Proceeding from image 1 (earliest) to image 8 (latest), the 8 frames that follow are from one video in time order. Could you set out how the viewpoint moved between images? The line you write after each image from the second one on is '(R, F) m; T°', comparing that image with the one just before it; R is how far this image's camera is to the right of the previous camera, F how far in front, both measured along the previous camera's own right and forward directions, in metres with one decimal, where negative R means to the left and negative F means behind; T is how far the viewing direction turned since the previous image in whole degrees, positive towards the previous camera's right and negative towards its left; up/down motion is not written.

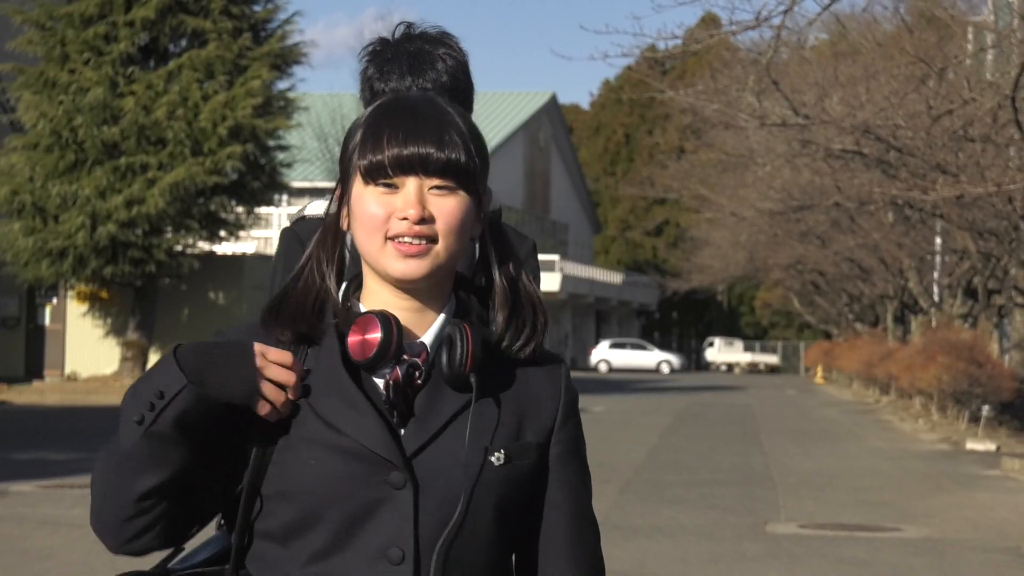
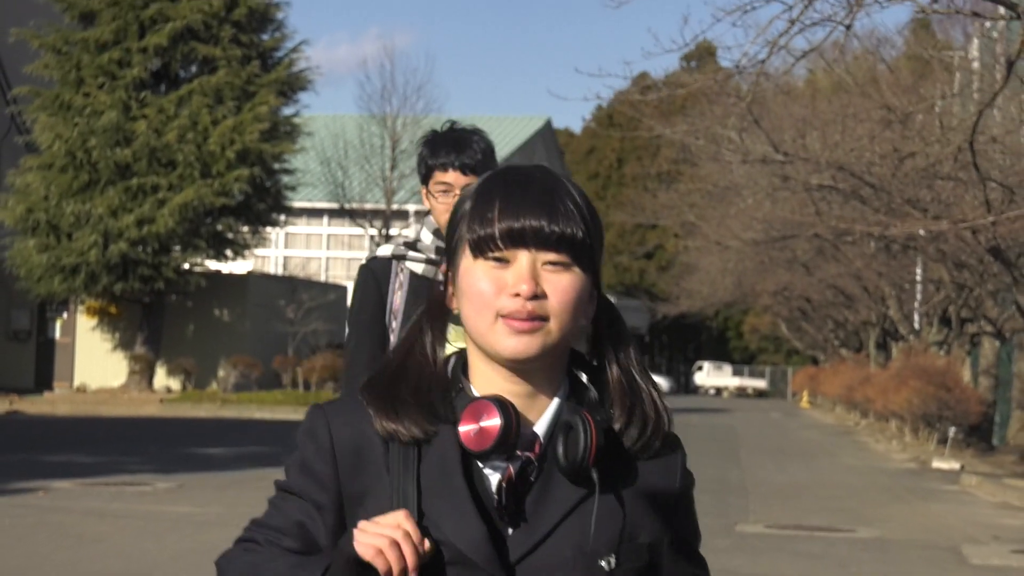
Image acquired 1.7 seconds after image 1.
(-0.1, -1.2) m; 0°
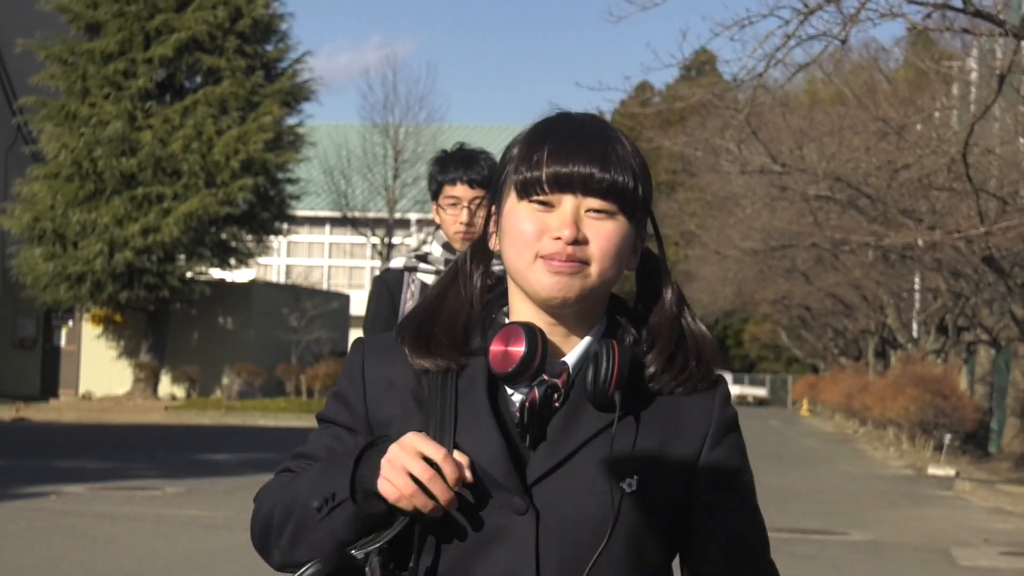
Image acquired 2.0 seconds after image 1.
(0.0, -0.3) m; 0°
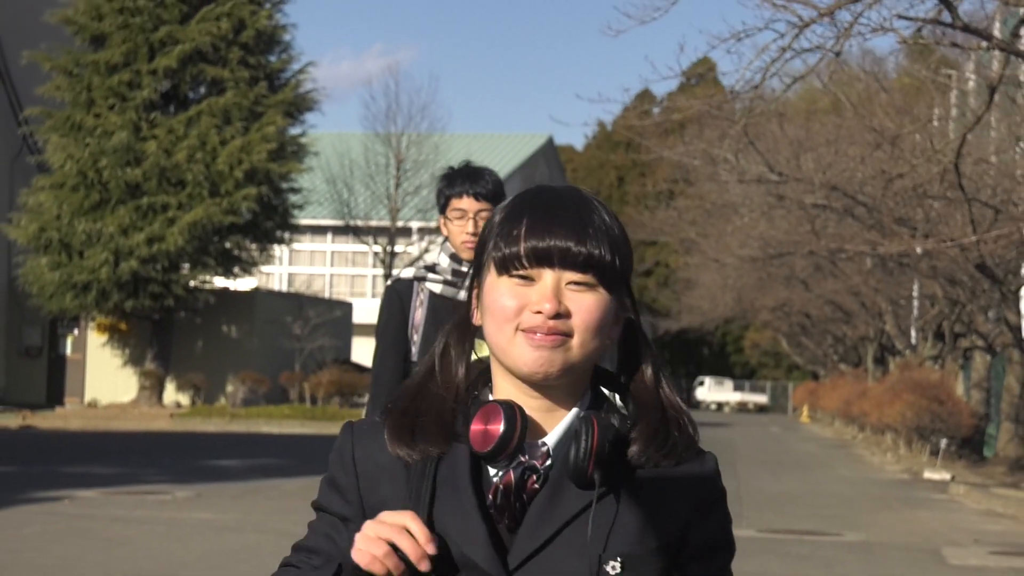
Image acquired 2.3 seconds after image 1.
(0.0, -0.3) m; 0°
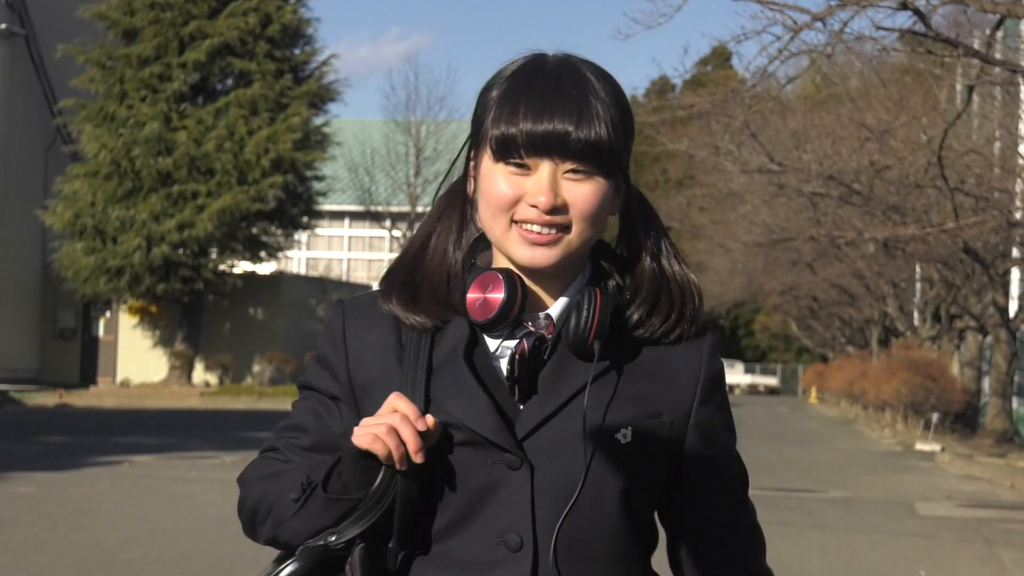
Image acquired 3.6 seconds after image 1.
(-0.1, -1.3) m; -1°
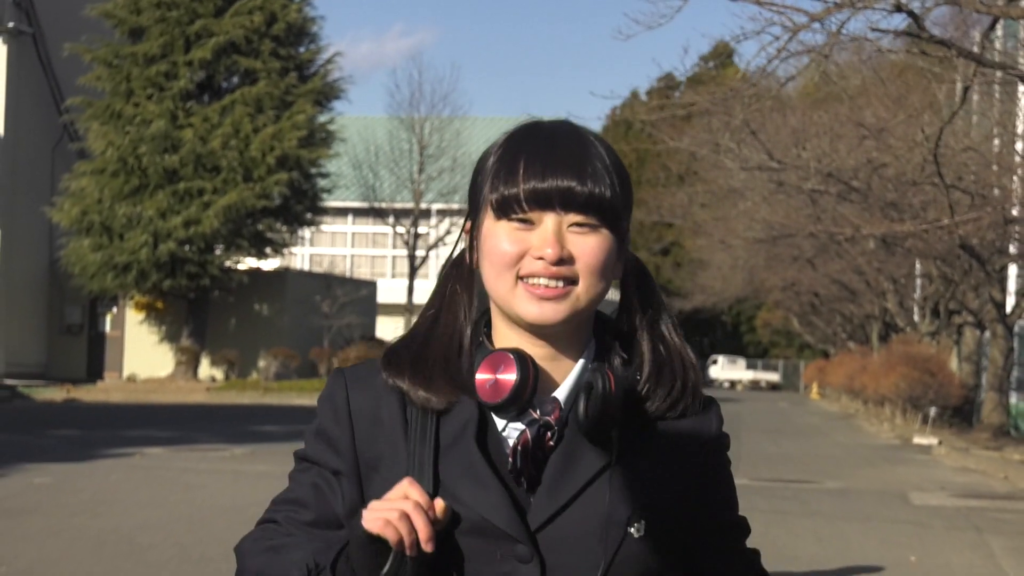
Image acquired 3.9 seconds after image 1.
(0.0, -0.3) m; 0°
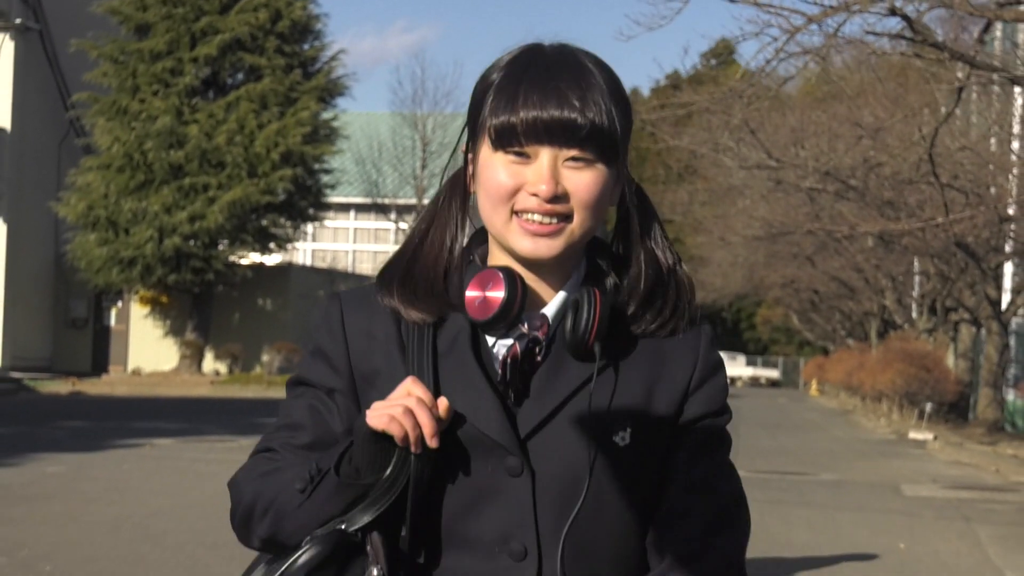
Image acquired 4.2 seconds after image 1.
(0.0, -0.3) m; 0°
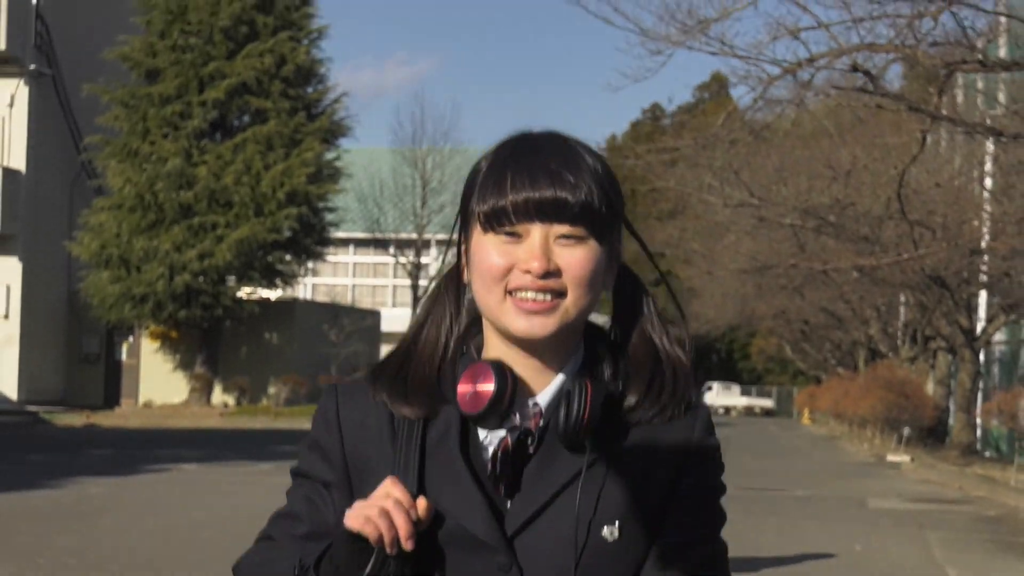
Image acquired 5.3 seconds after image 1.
(0.0, -1.2) m; 0°
